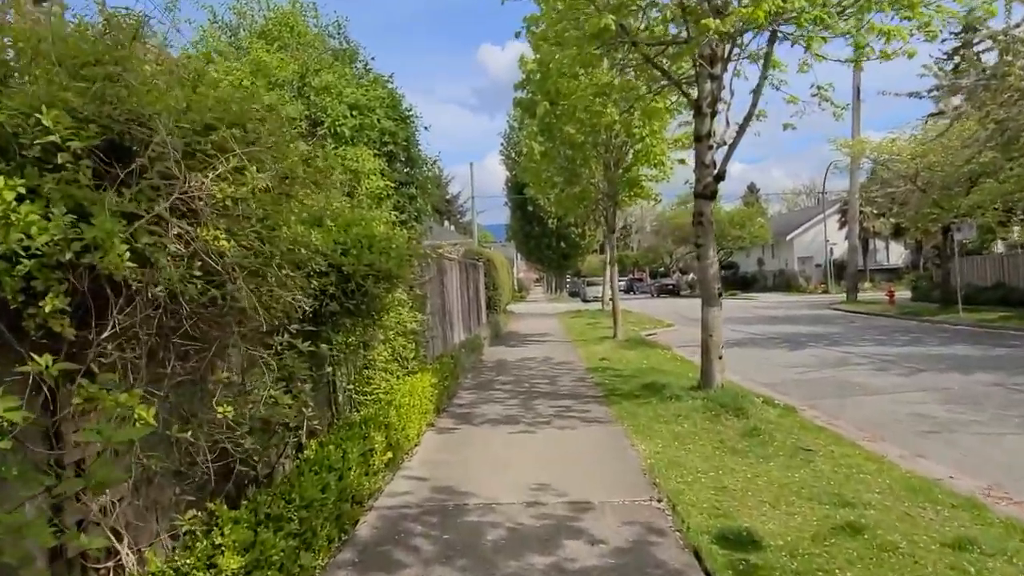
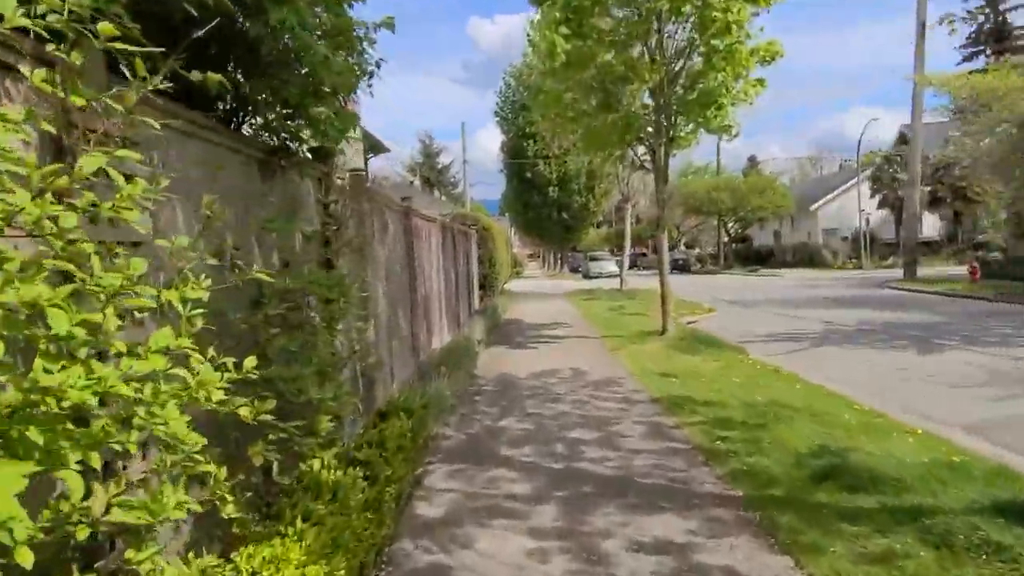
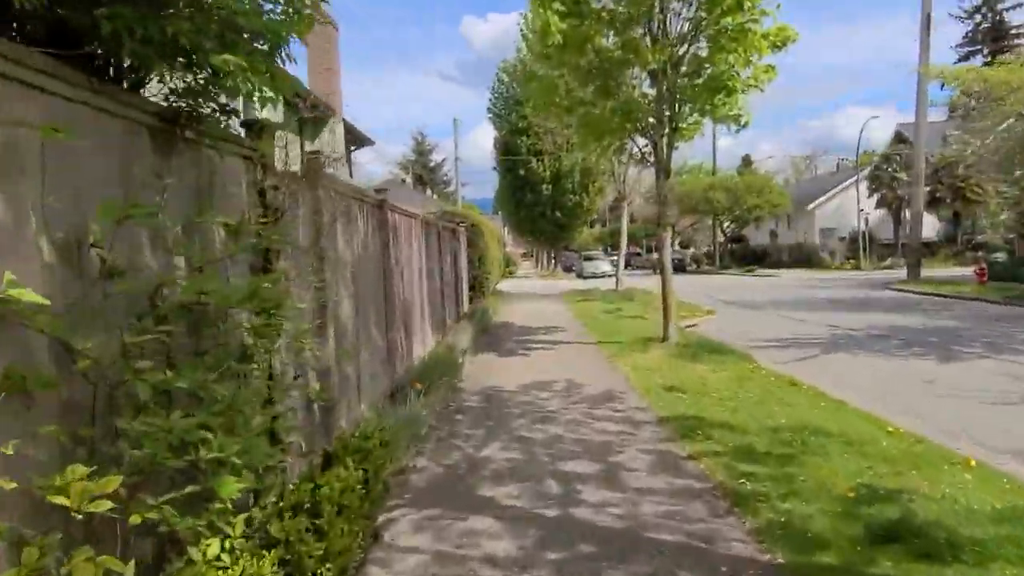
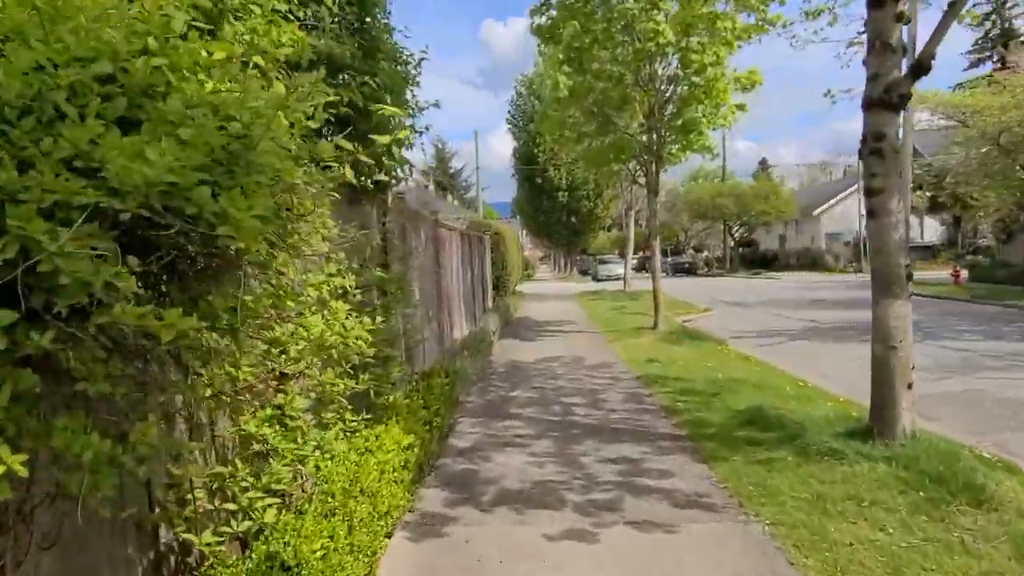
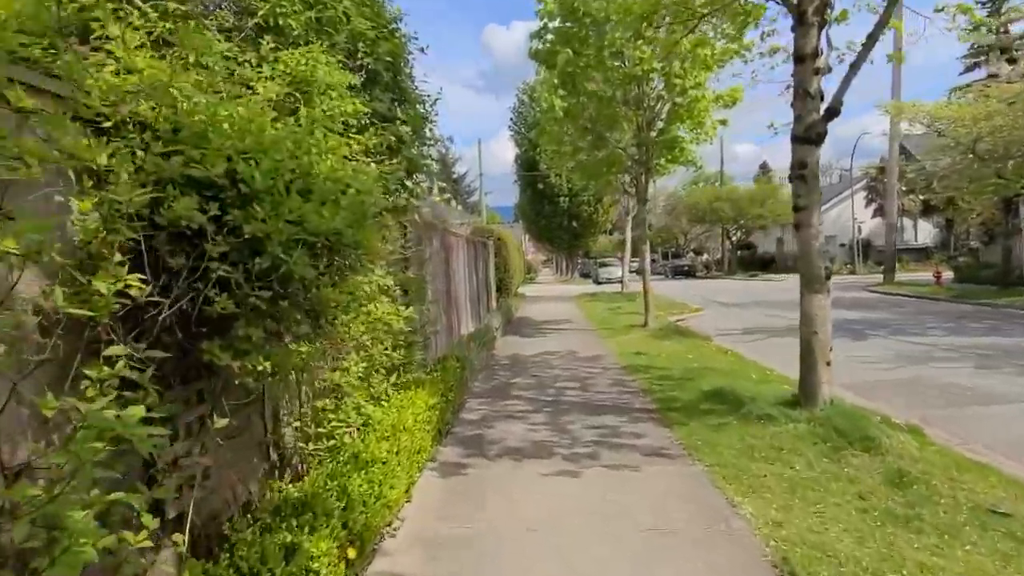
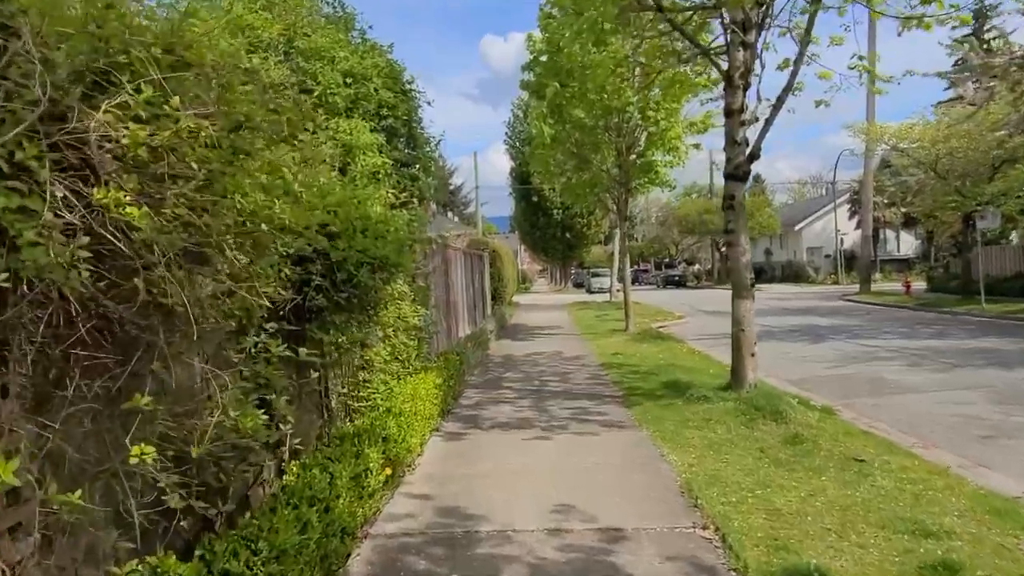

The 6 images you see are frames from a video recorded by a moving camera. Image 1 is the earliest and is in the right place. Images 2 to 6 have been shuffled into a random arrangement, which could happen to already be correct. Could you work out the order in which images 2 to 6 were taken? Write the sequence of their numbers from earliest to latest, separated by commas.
6, 5, 4, 2, 3
